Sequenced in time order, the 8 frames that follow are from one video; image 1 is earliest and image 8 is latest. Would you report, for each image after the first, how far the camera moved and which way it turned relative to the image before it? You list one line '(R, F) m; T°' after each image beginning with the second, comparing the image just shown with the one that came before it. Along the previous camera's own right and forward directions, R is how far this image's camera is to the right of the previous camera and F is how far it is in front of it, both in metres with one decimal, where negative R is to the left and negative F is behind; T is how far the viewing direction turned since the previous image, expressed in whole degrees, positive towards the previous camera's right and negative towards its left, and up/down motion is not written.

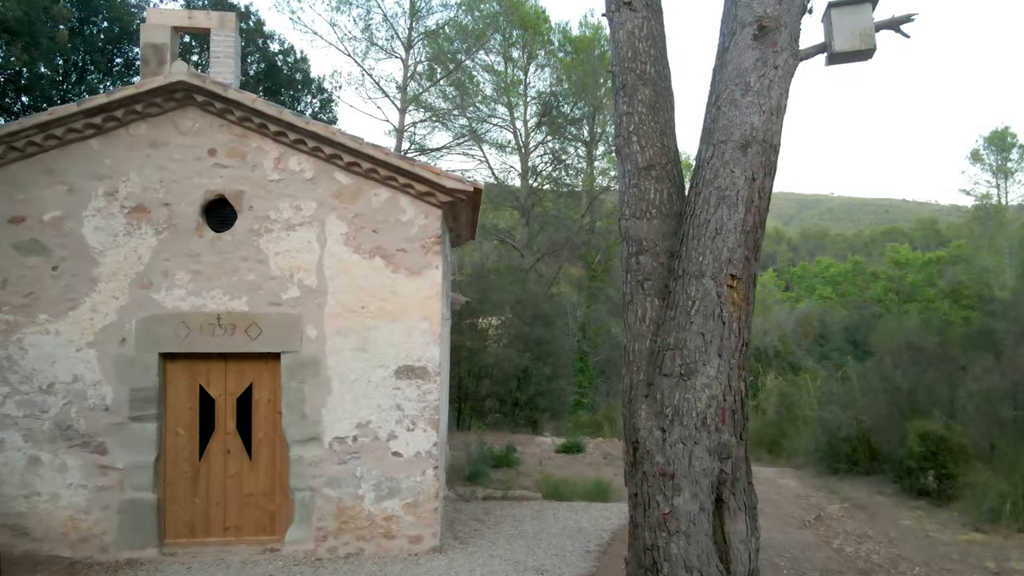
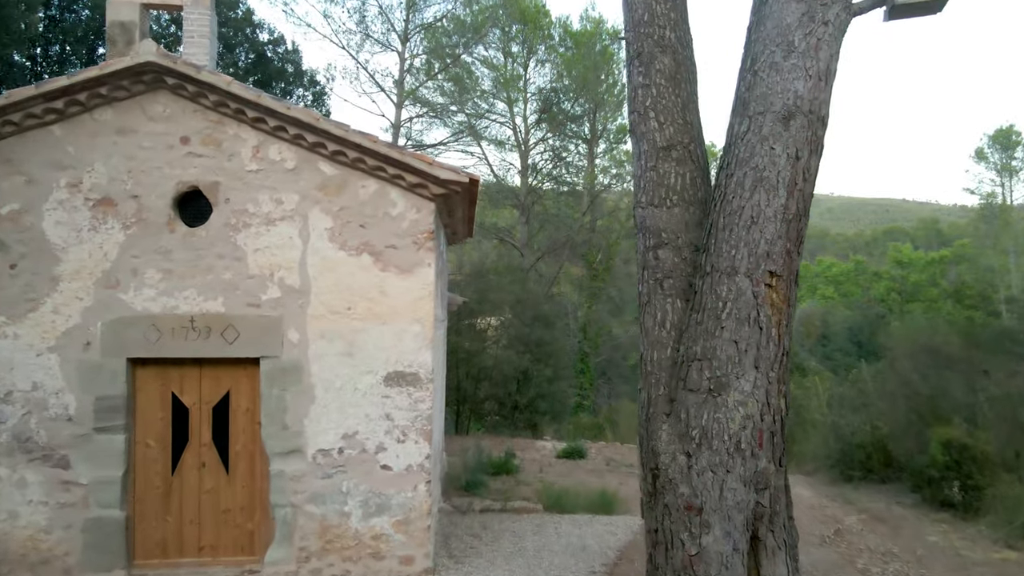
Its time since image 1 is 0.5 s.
(0.0, +0.6) m; 0°
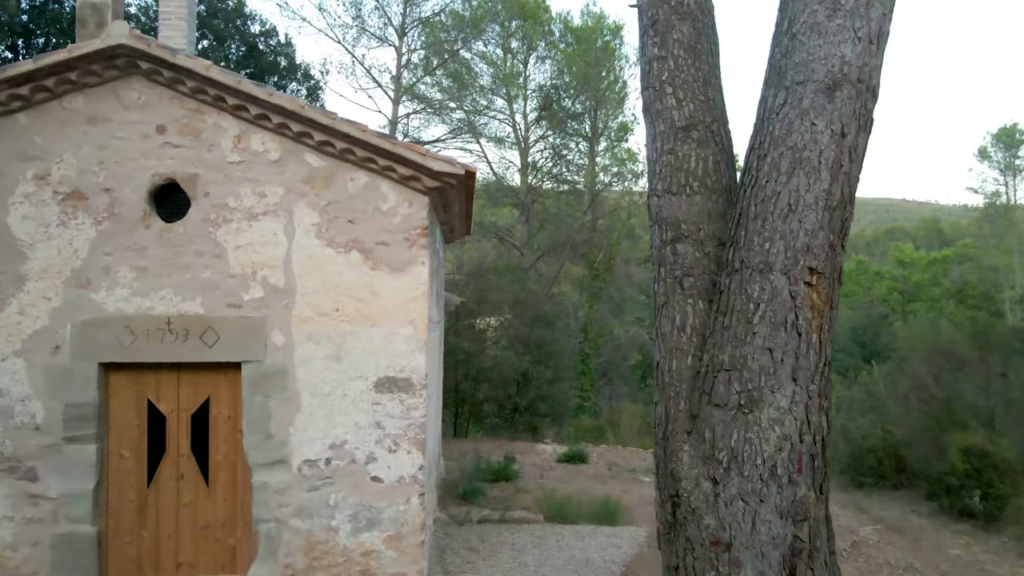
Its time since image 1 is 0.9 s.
(0.0, +0.4) m; 0°
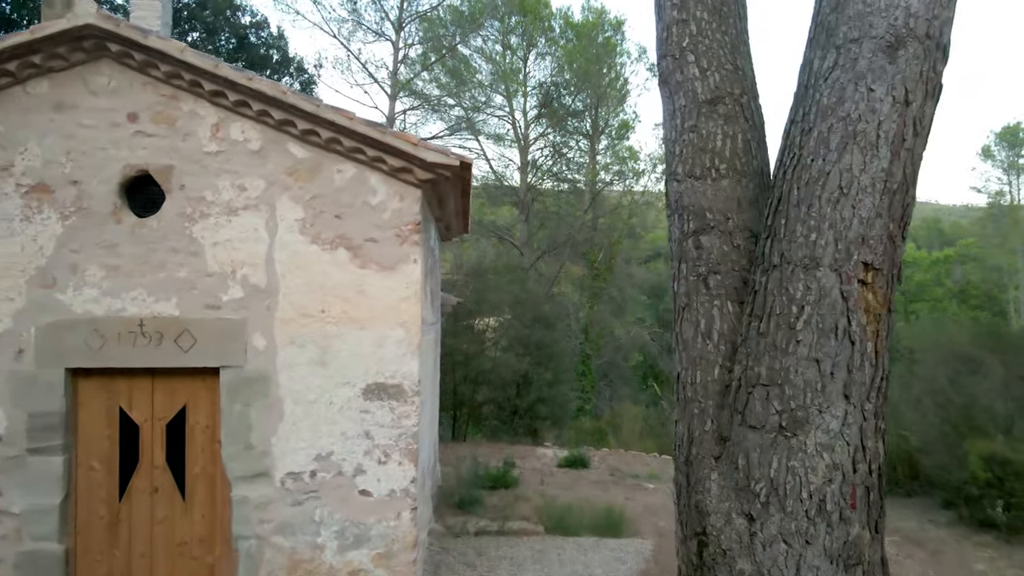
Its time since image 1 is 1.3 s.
(0.0, +0.4) m; 0°
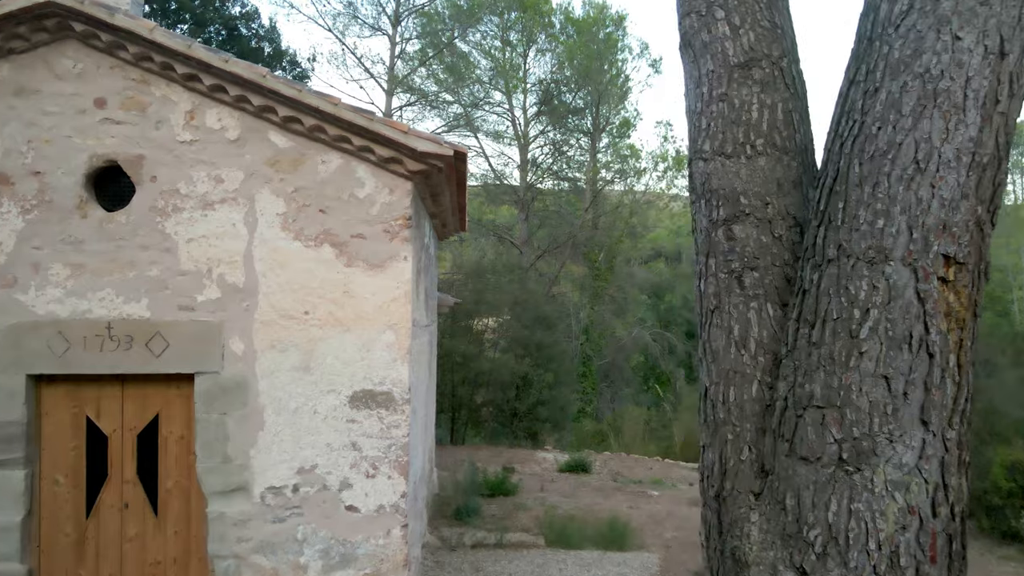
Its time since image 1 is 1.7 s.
(0.0, +0.4) m; 0°
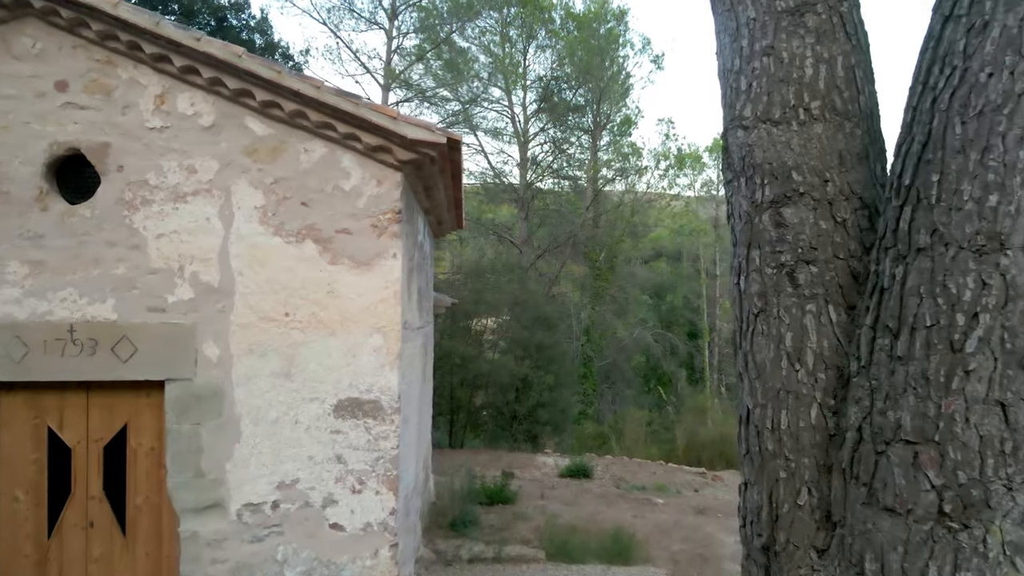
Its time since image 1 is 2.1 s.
(0.0, +0.4) m; 0°
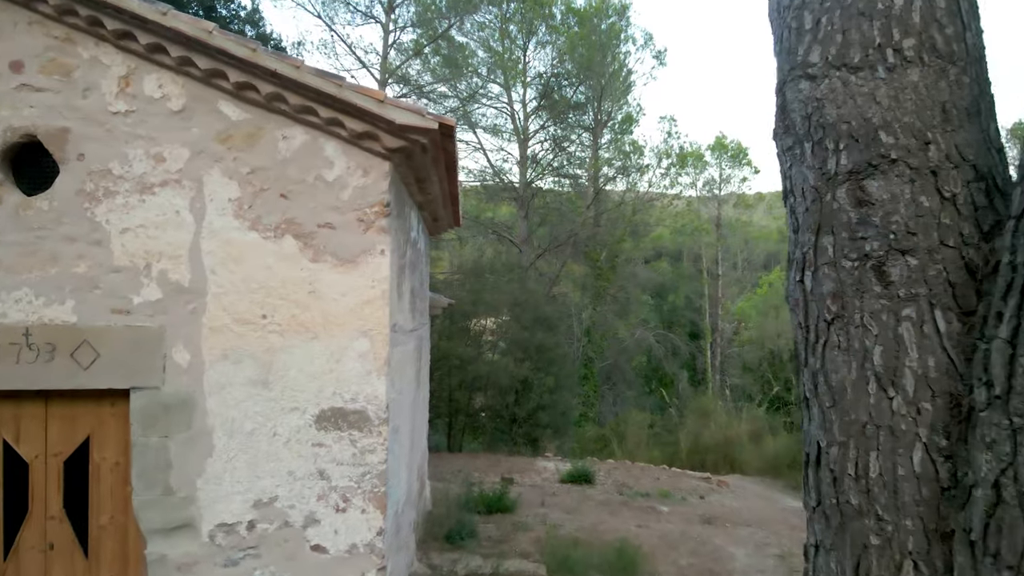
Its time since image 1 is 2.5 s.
(0.0, +0.4) m; 0°
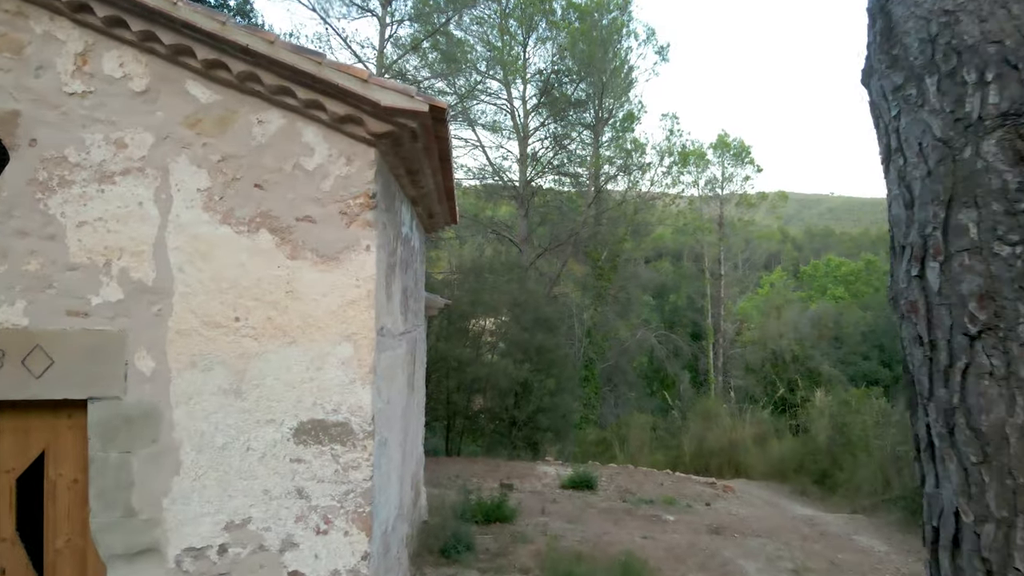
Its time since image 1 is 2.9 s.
(0.0, +0.4) m; 0°
